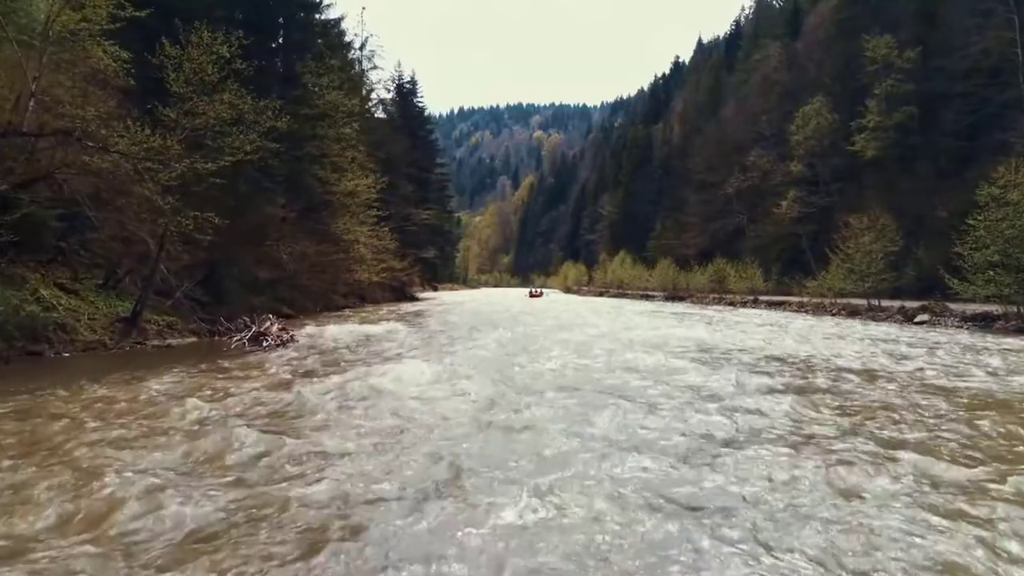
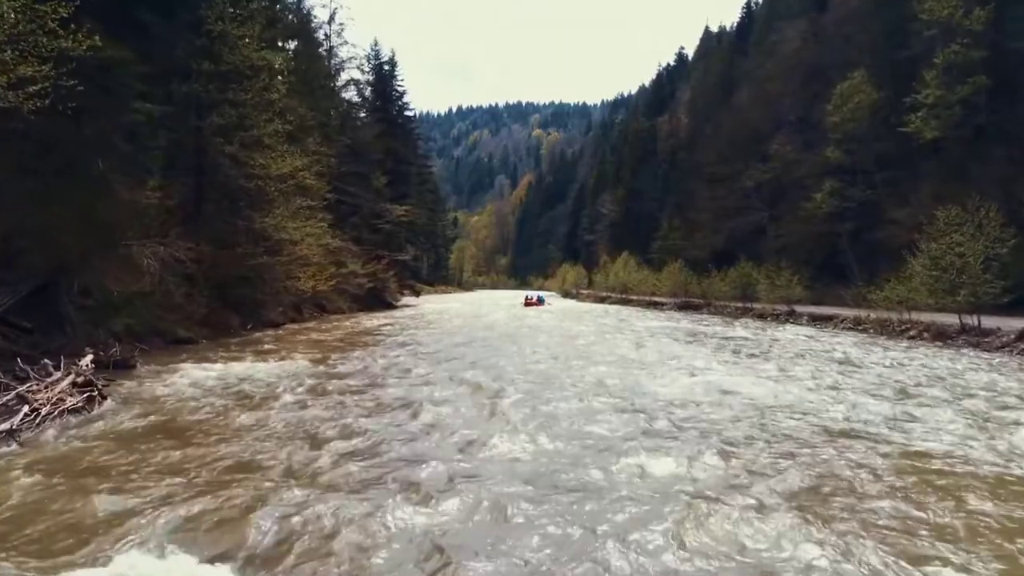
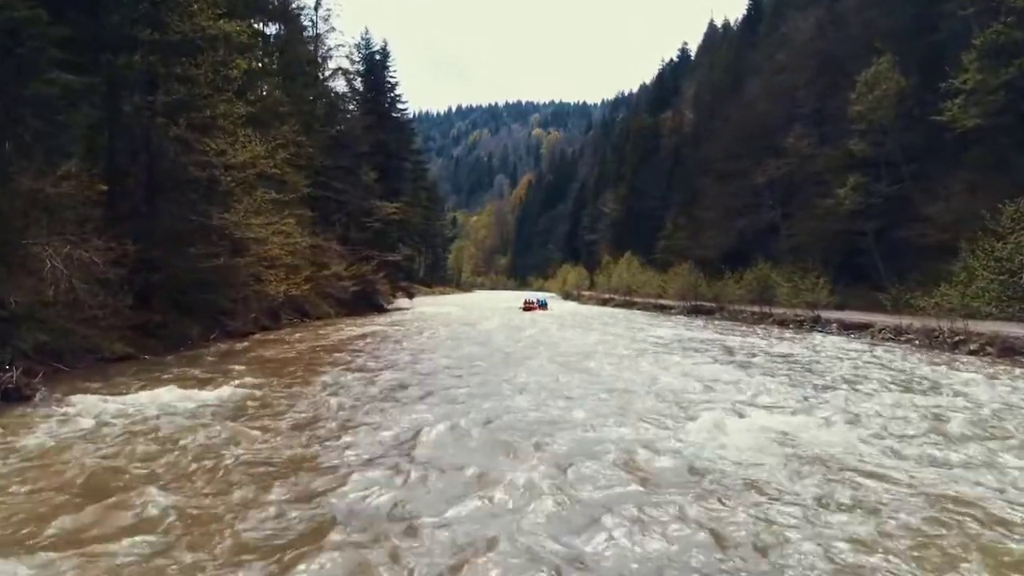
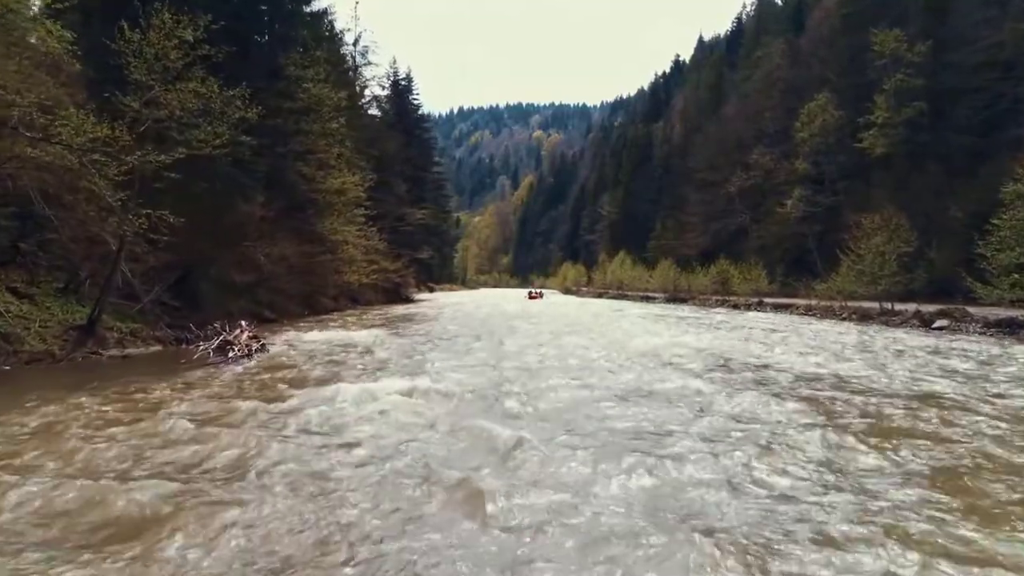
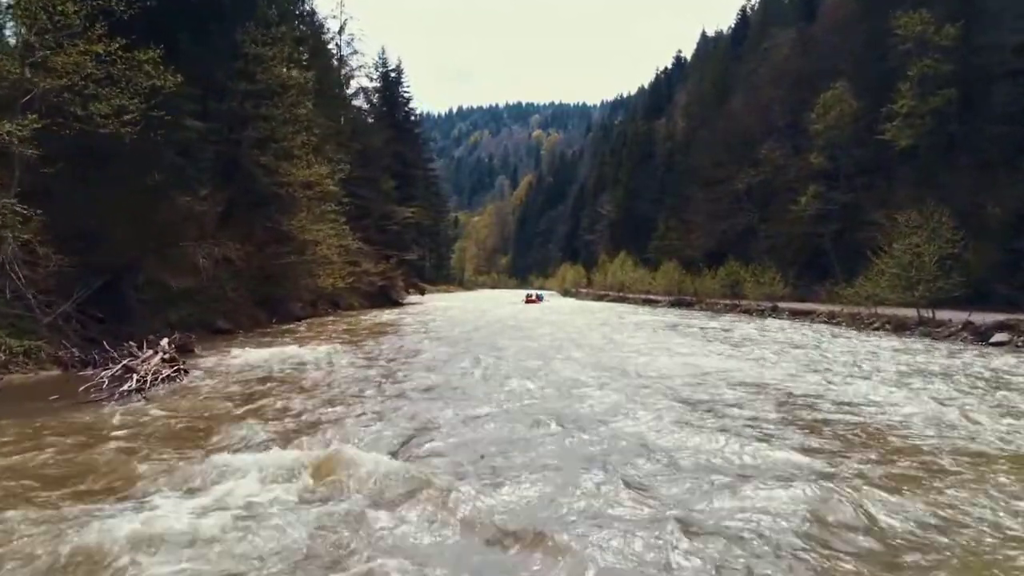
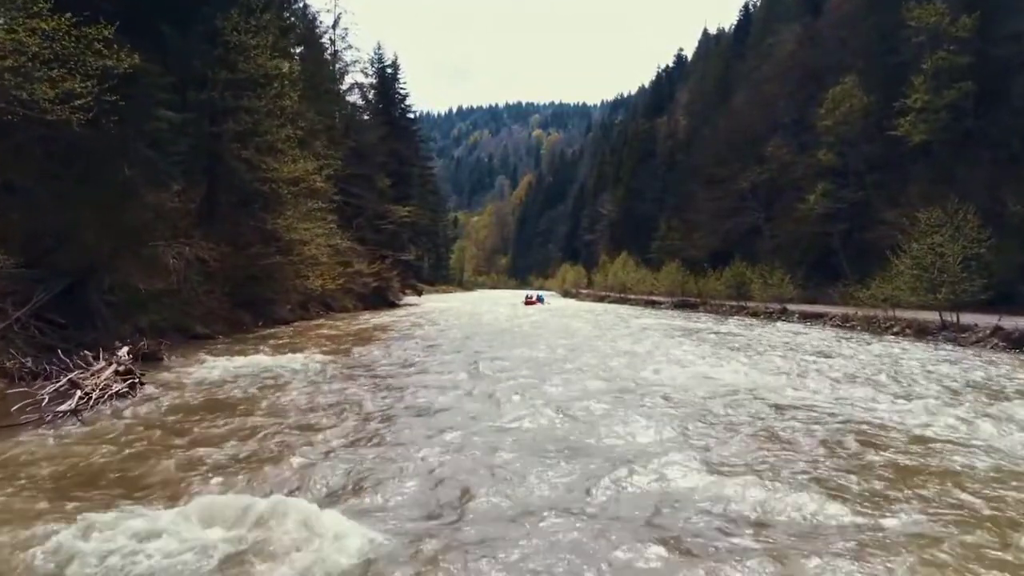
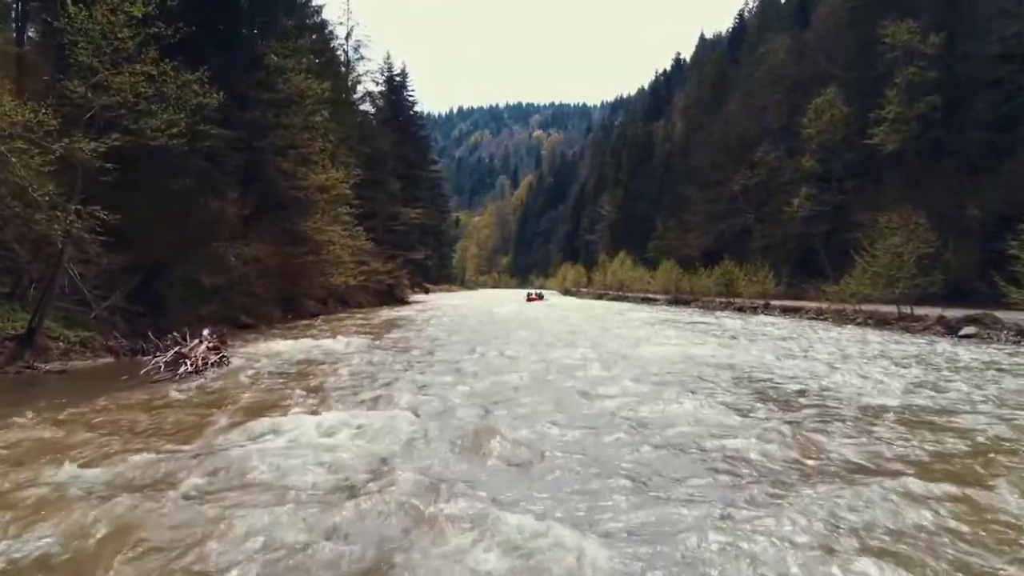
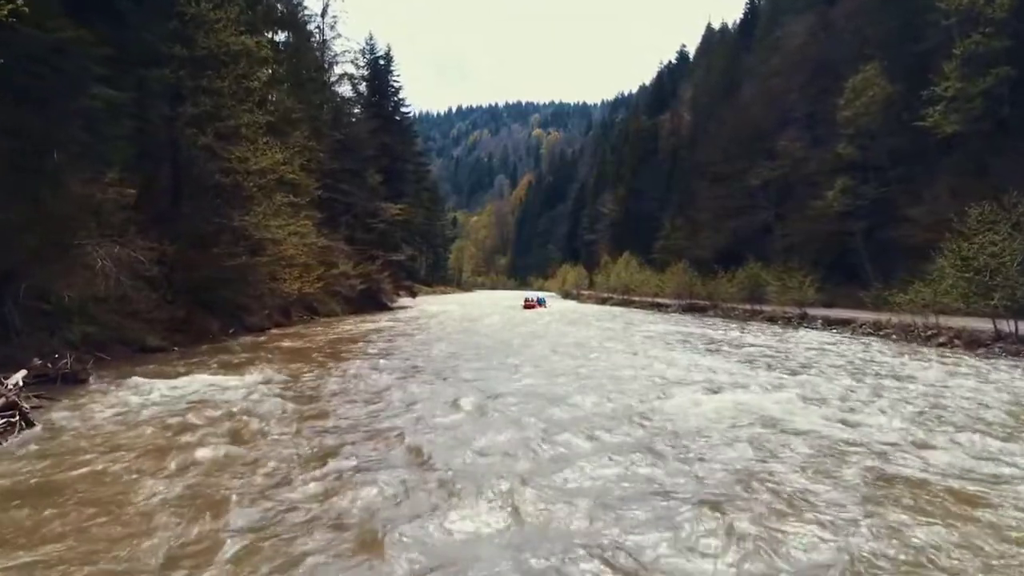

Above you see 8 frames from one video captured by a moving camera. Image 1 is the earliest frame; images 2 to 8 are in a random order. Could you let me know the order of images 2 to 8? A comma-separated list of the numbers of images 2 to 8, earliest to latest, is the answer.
4, 7, 5, 6, 2, 8, 3
